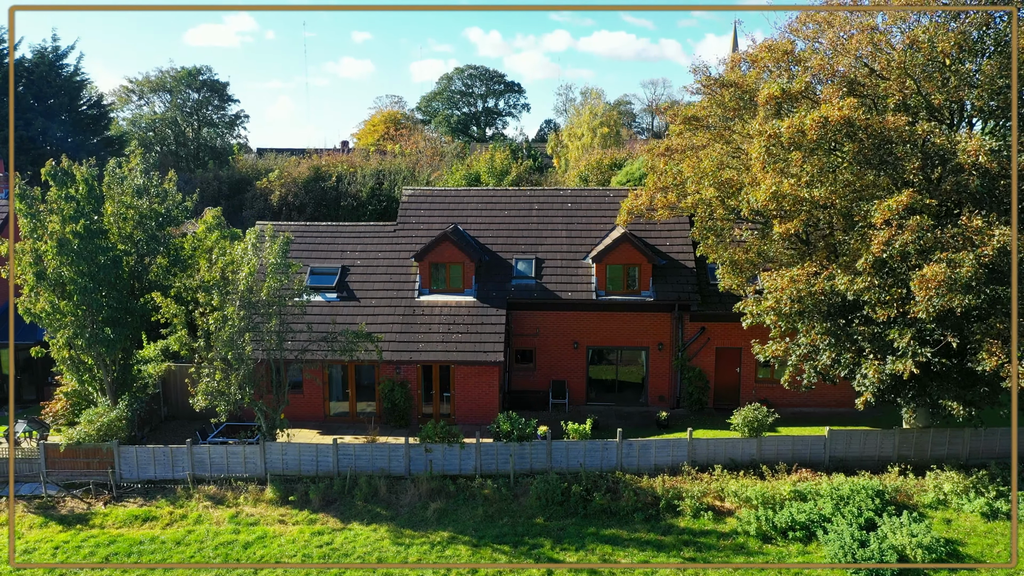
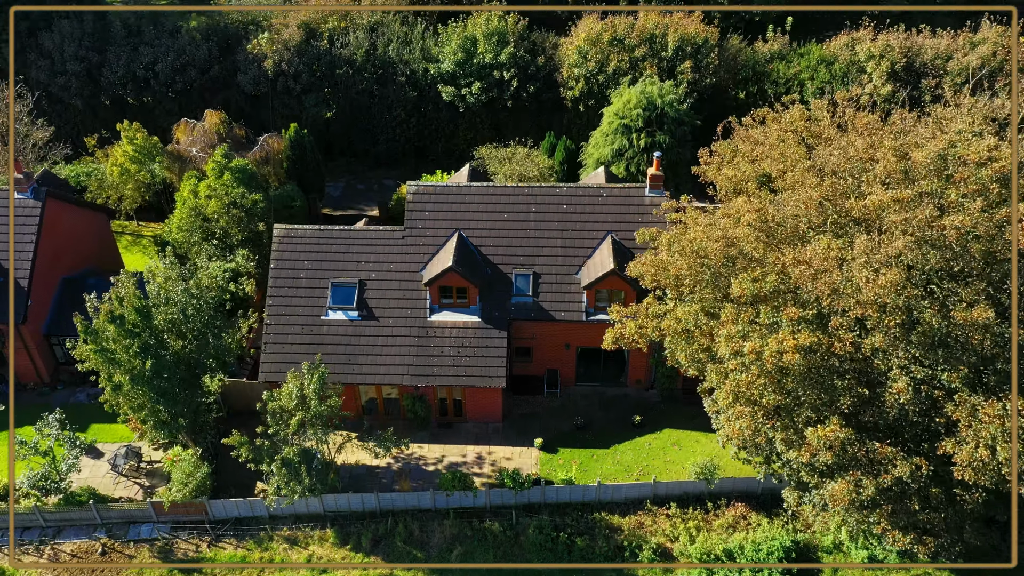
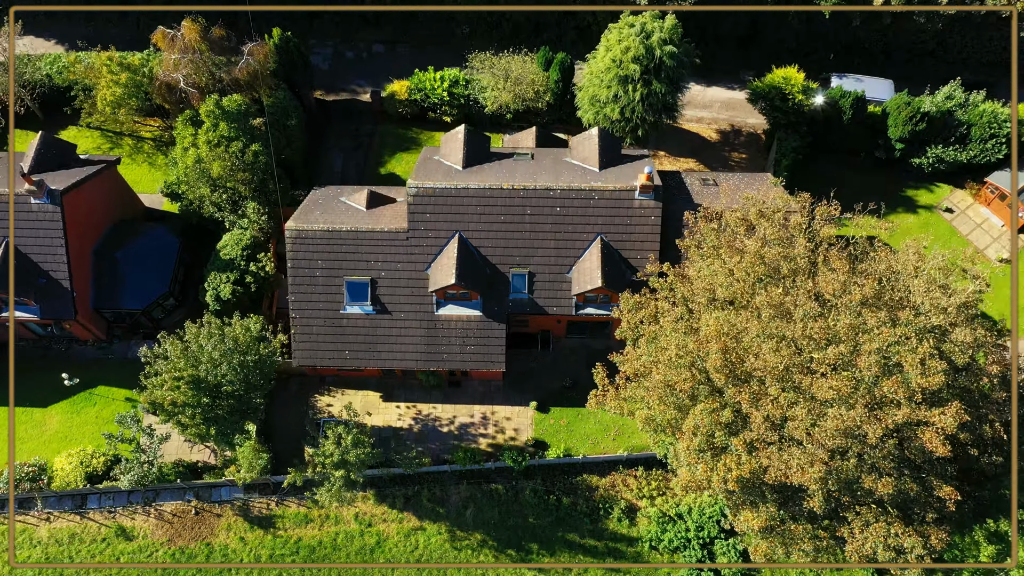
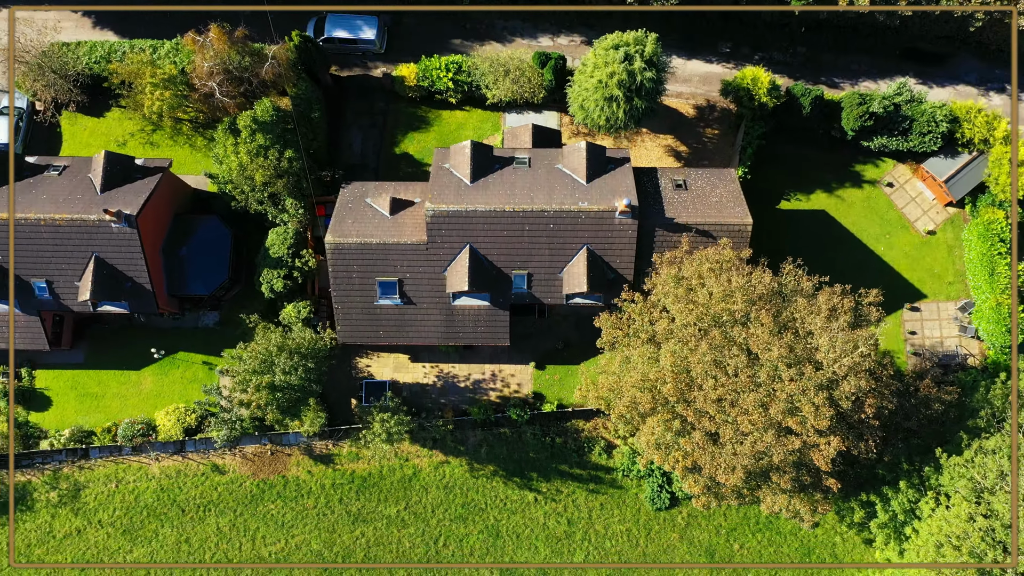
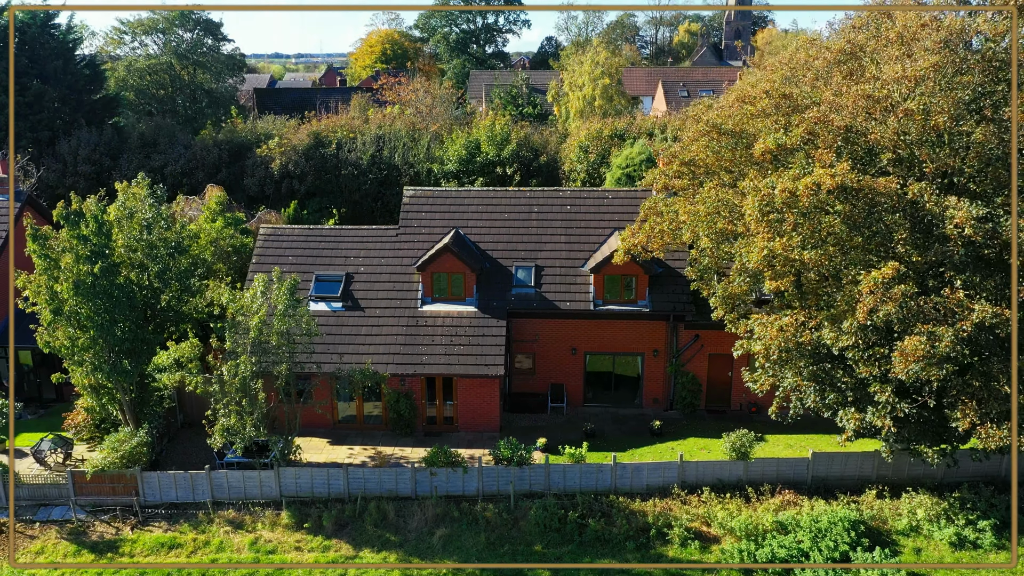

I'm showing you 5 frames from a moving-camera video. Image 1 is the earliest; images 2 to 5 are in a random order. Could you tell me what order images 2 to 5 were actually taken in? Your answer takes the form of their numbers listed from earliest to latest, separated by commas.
5, 2, 3, 4
